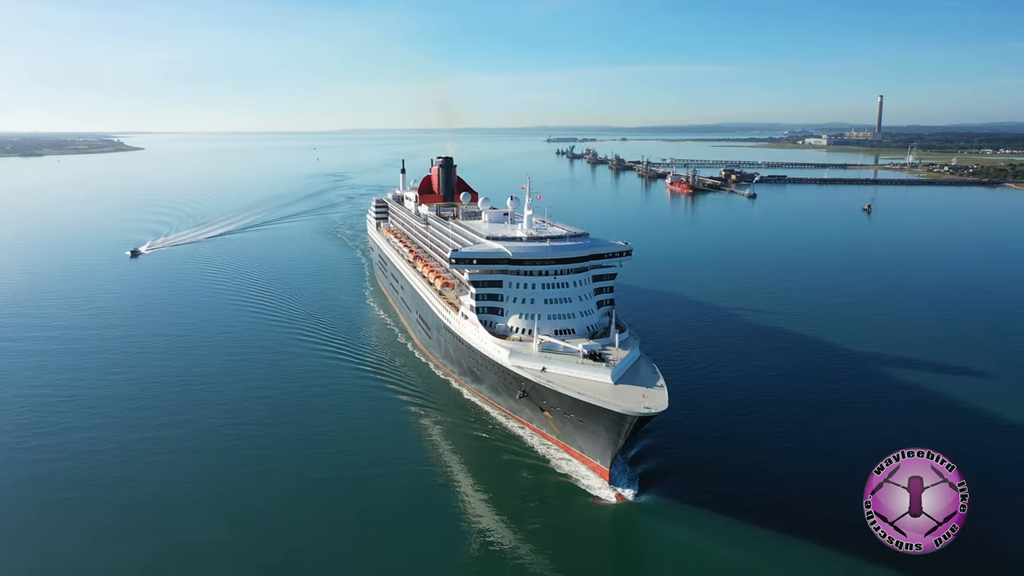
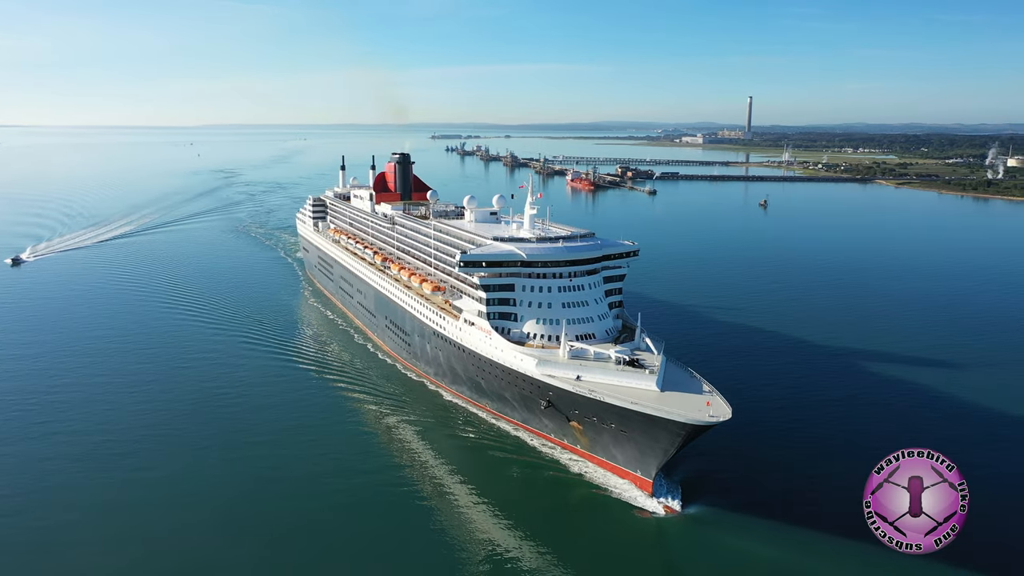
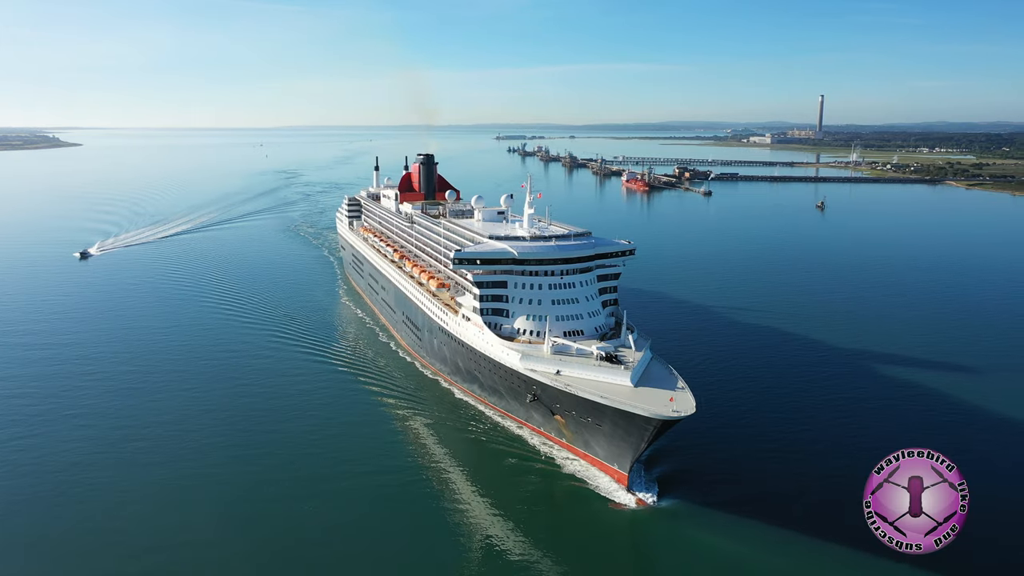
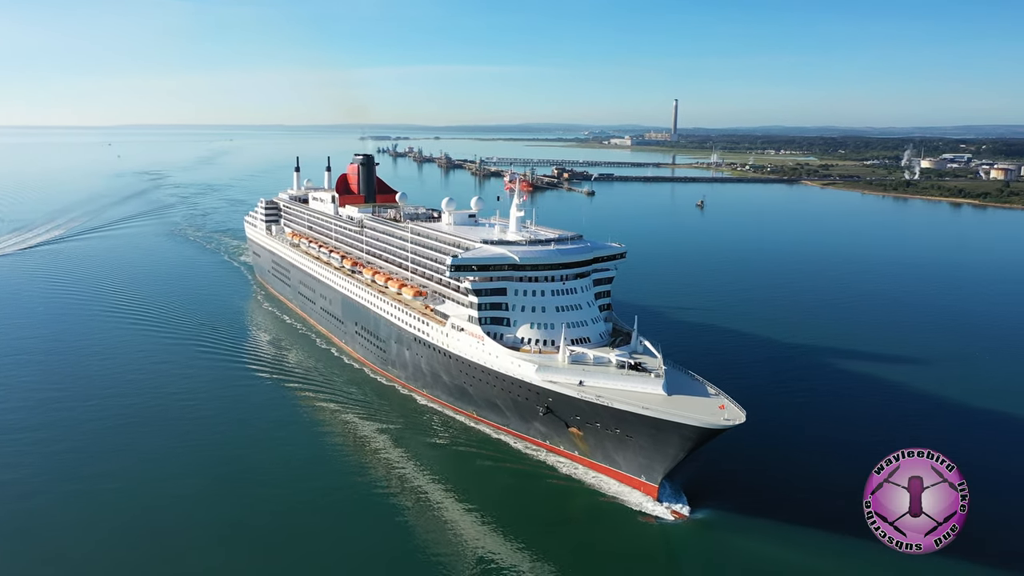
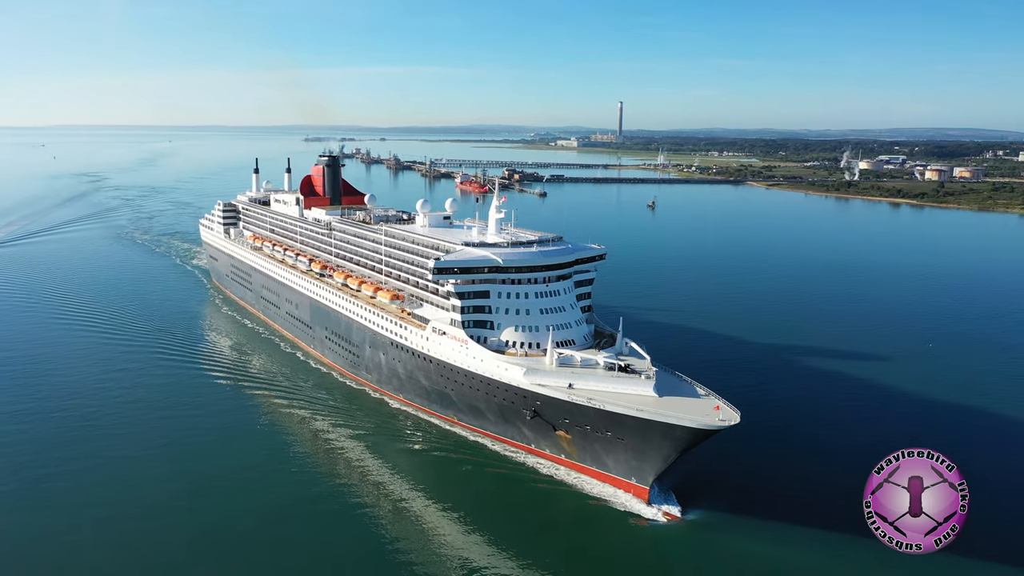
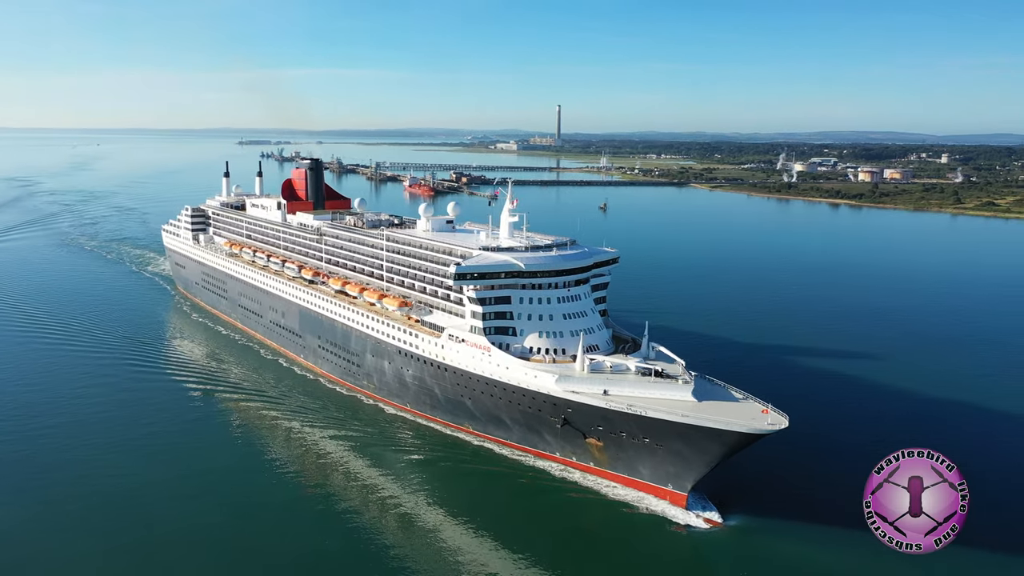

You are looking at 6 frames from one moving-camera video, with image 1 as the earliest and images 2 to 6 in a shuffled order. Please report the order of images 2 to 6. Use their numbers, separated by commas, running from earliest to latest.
3, 2, 4, 5, 6
